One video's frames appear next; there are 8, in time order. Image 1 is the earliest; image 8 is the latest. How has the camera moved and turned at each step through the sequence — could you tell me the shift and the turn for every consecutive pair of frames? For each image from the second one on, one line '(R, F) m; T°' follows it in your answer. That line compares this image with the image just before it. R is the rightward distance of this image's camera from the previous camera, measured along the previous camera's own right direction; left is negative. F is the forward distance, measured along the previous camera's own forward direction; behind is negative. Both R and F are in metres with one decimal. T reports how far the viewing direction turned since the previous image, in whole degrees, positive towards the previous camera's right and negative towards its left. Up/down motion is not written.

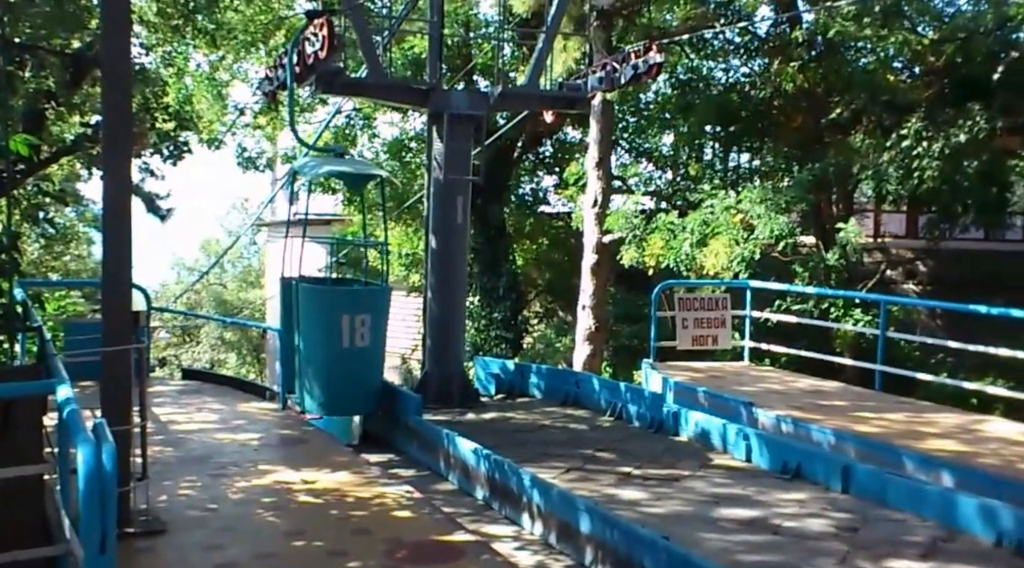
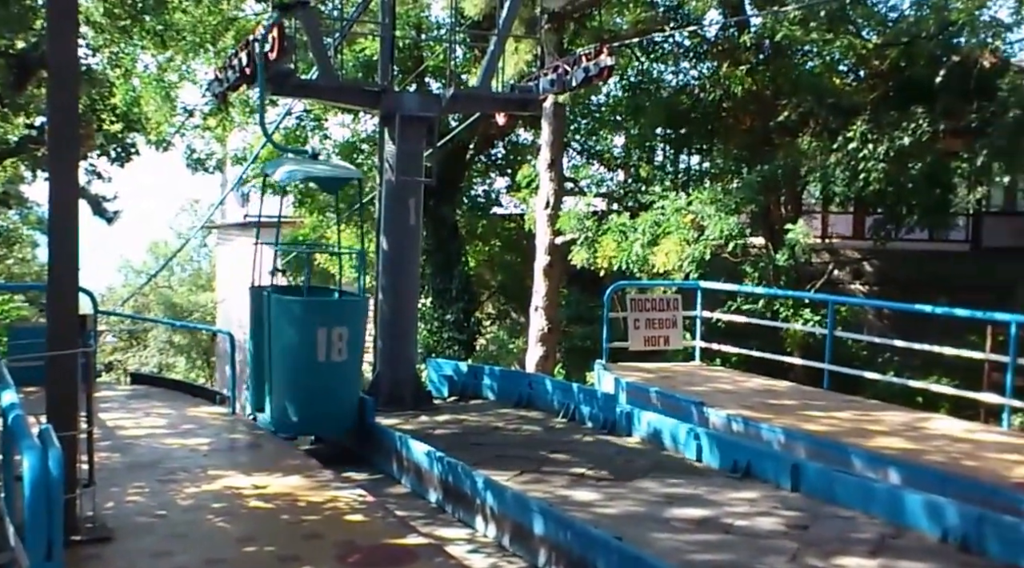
(0.0, 0.0) m; +2°
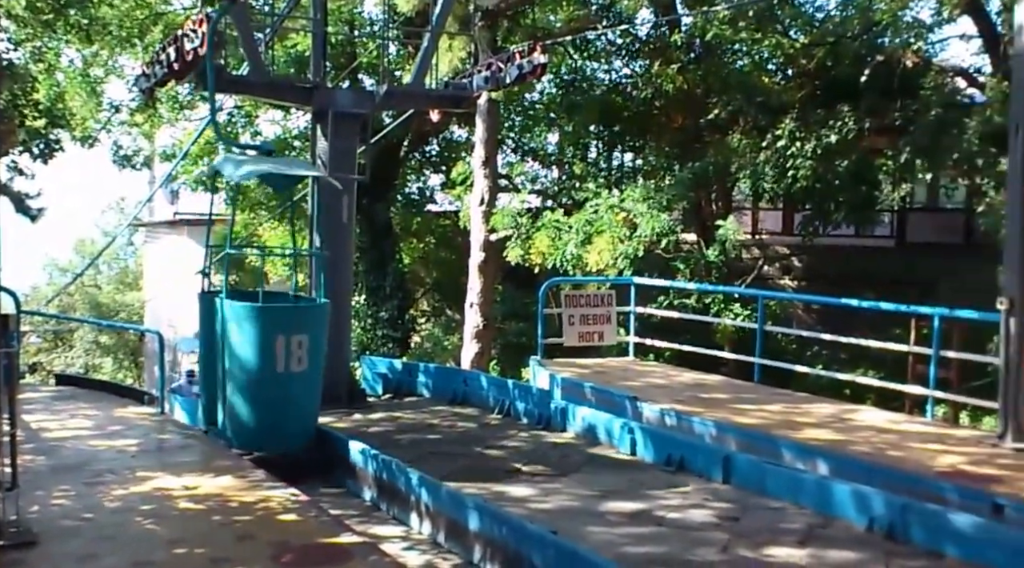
(0.0, 0.0) m; +3°
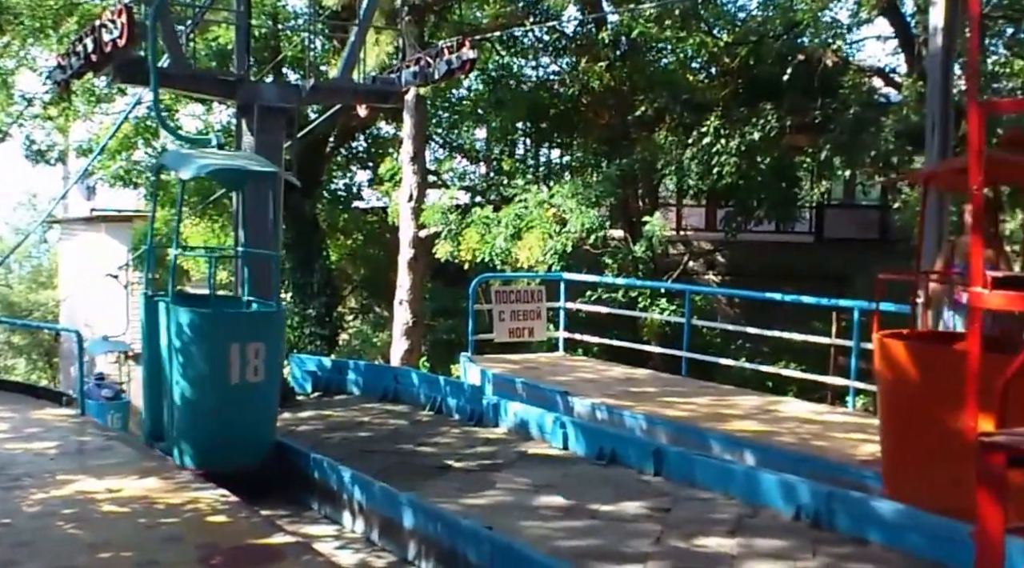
(-0.2, 0.0) m; +5°
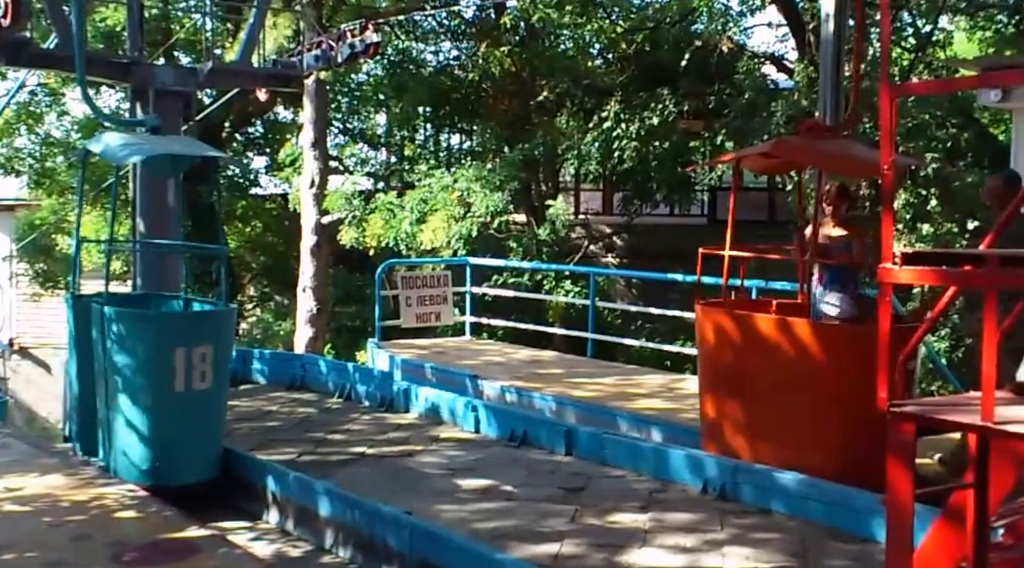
(-0.3, 0.0) m; +7°
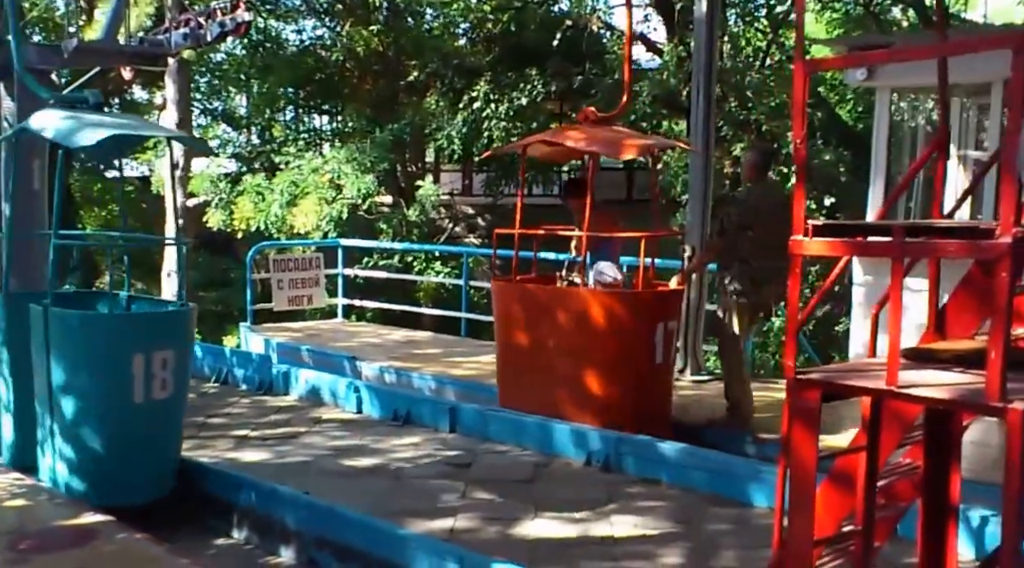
(-0.4, 0.0) m; +9°
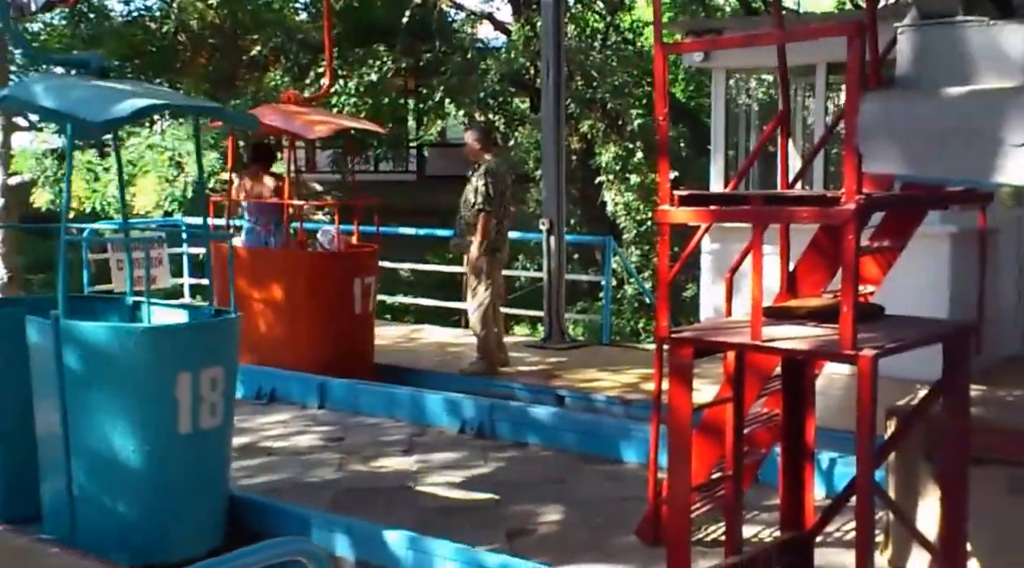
(-0.9, -0.1) m; +14°
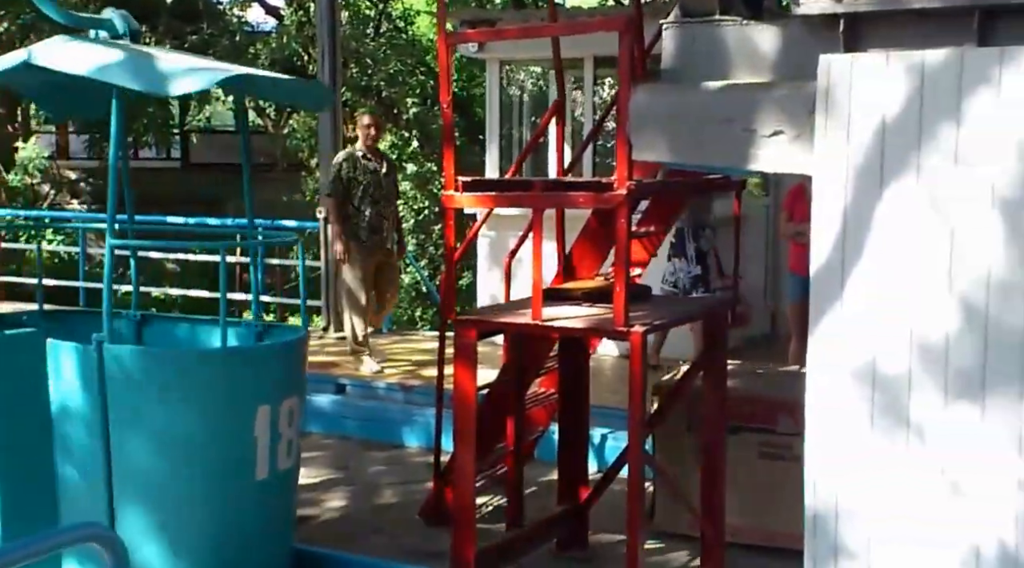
(-0.1, -0.1) m; +11°
